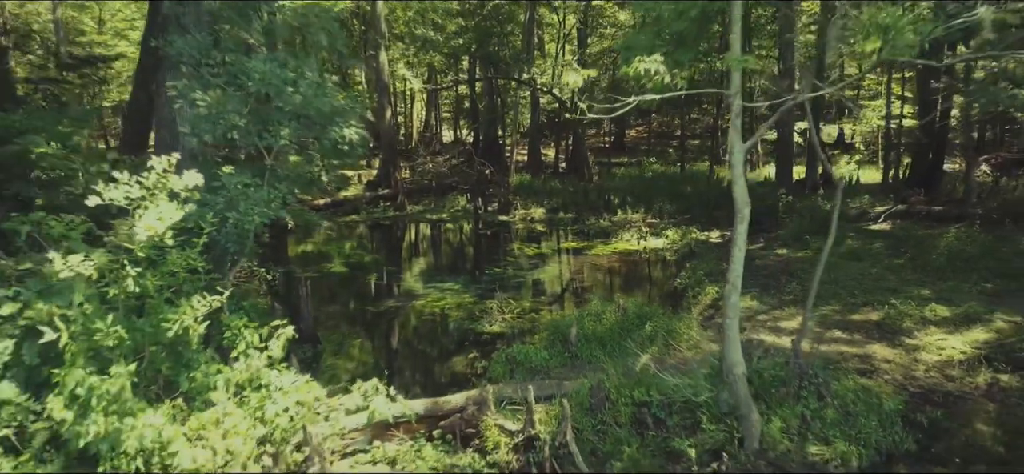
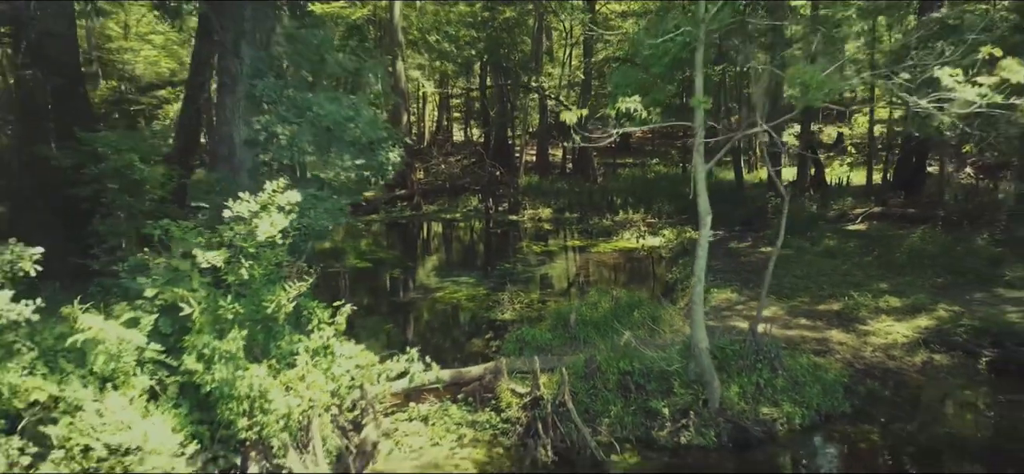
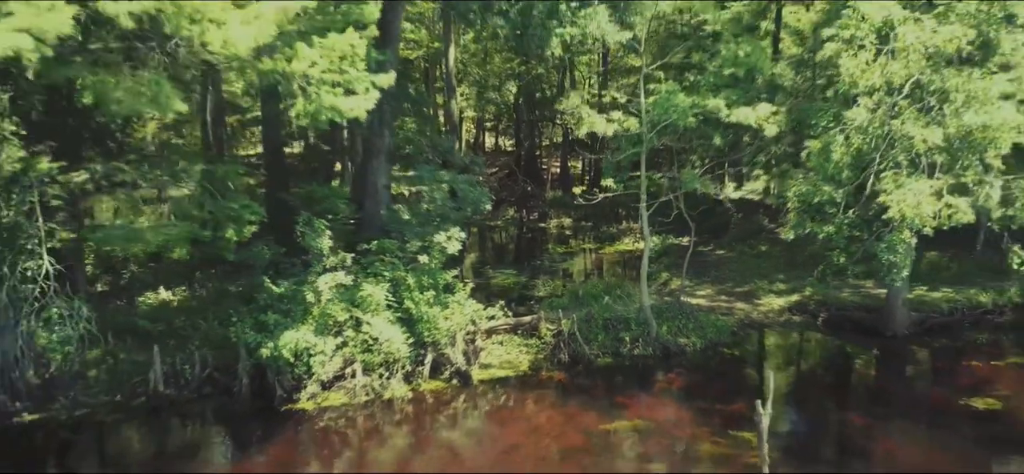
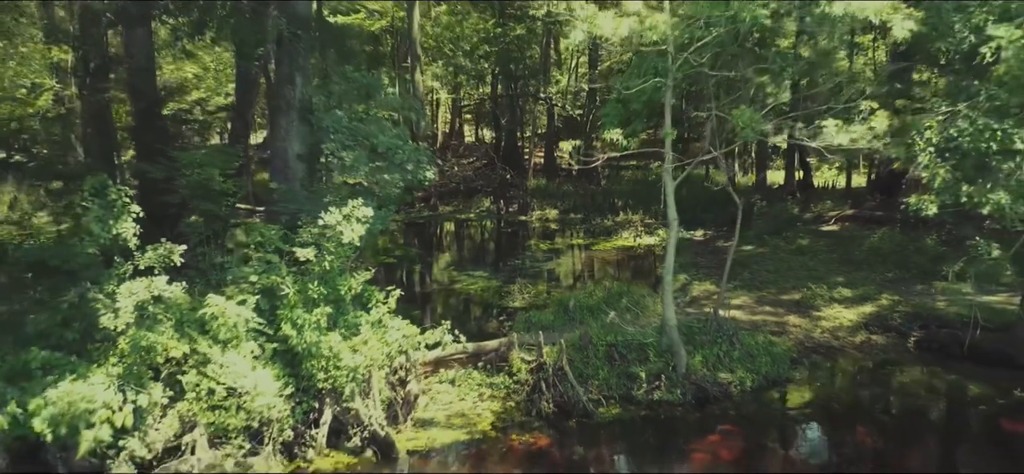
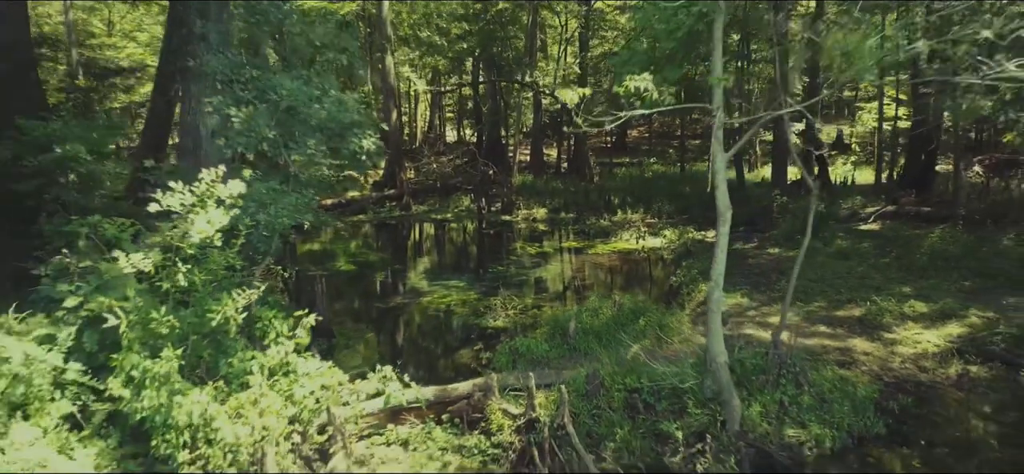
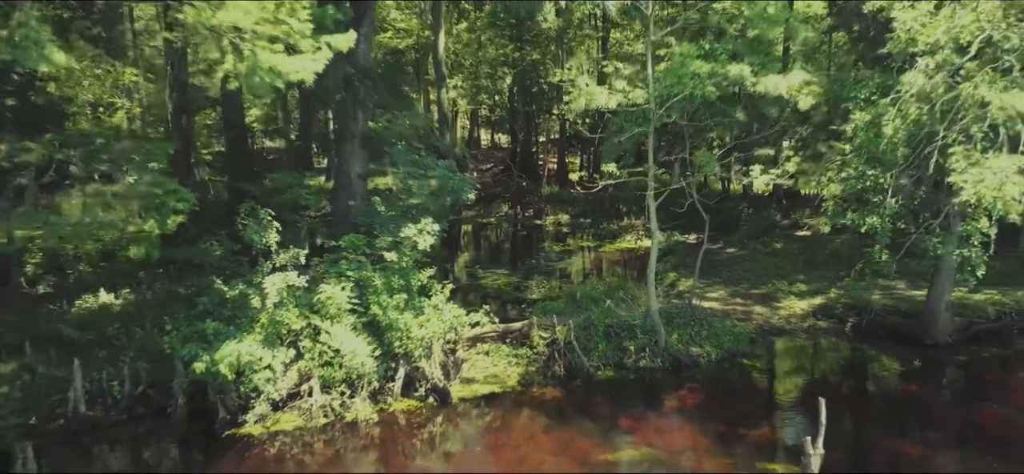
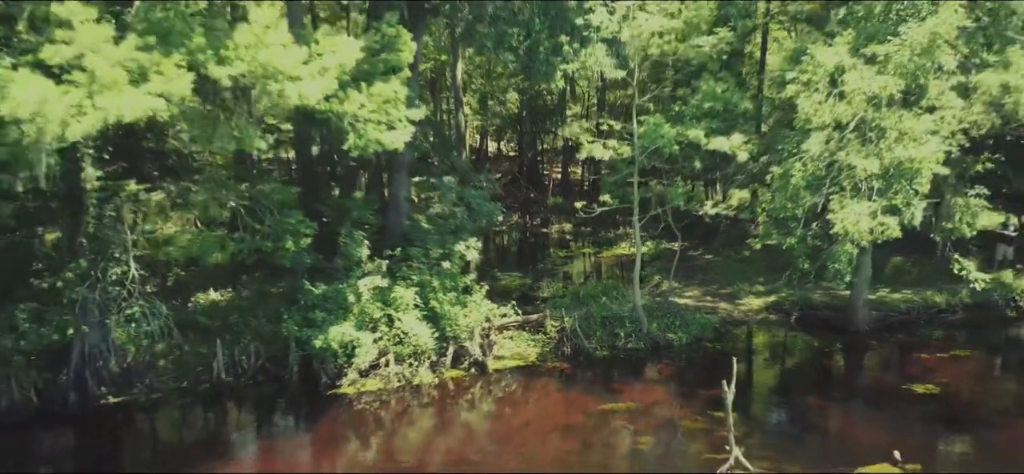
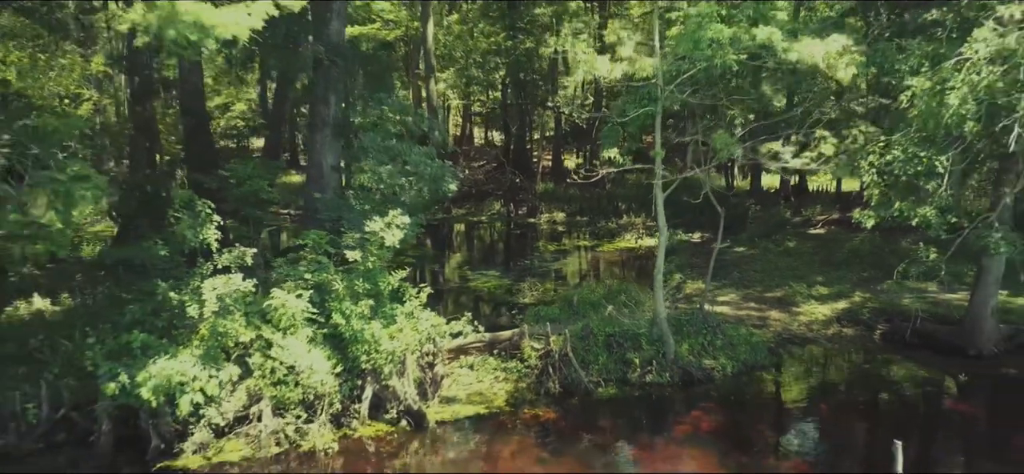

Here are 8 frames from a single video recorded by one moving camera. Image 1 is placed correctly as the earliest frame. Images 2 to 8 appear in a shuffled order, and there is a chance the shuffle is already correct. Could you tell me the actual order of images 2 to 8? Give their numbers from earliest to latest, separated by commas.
5, 2, 4, 8, 6, 3, 7
